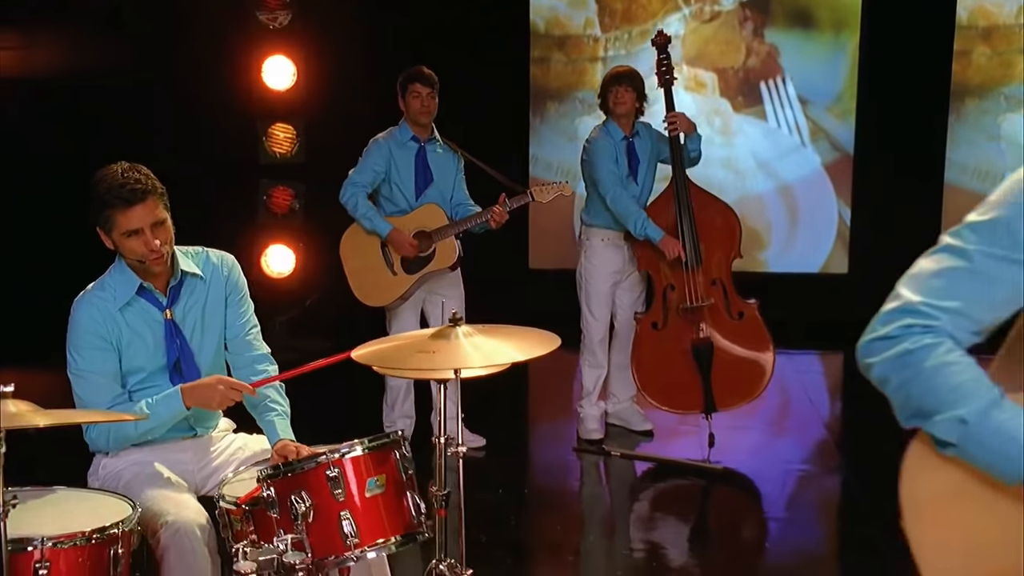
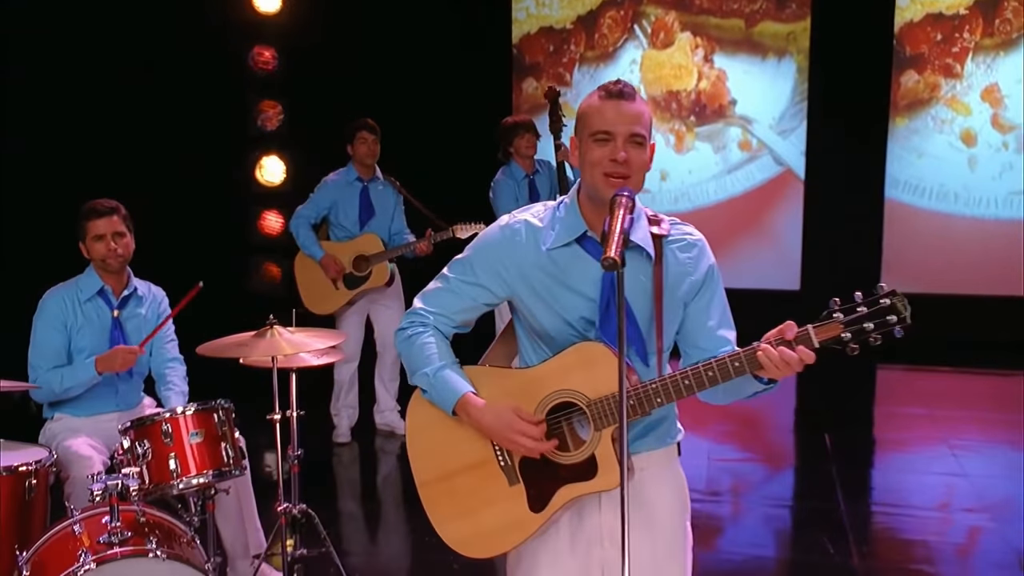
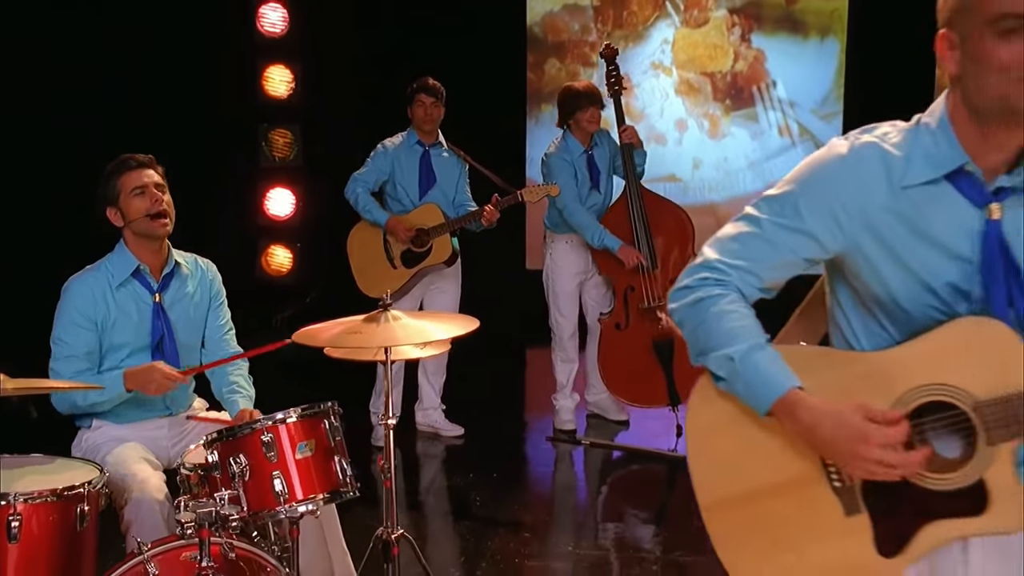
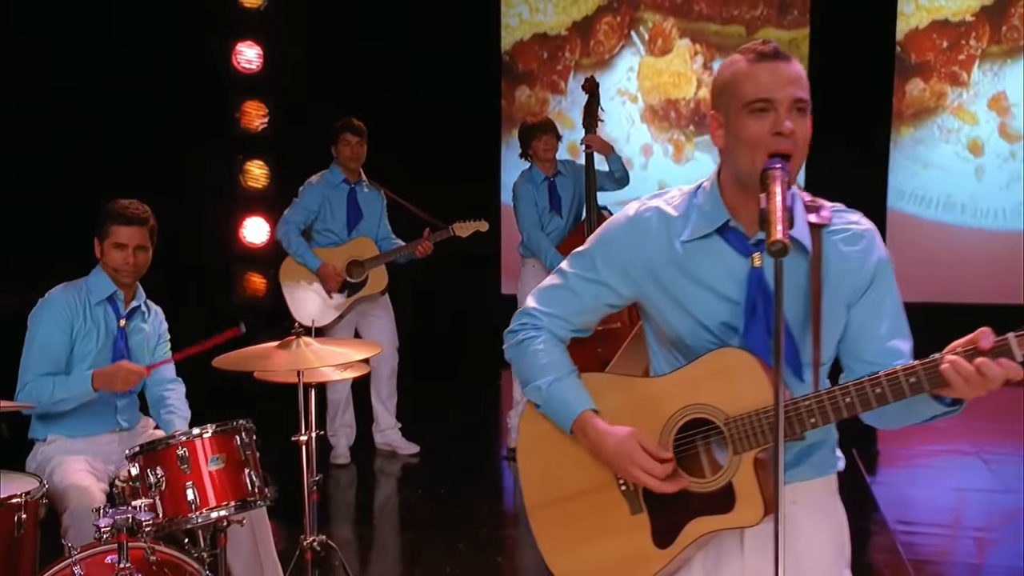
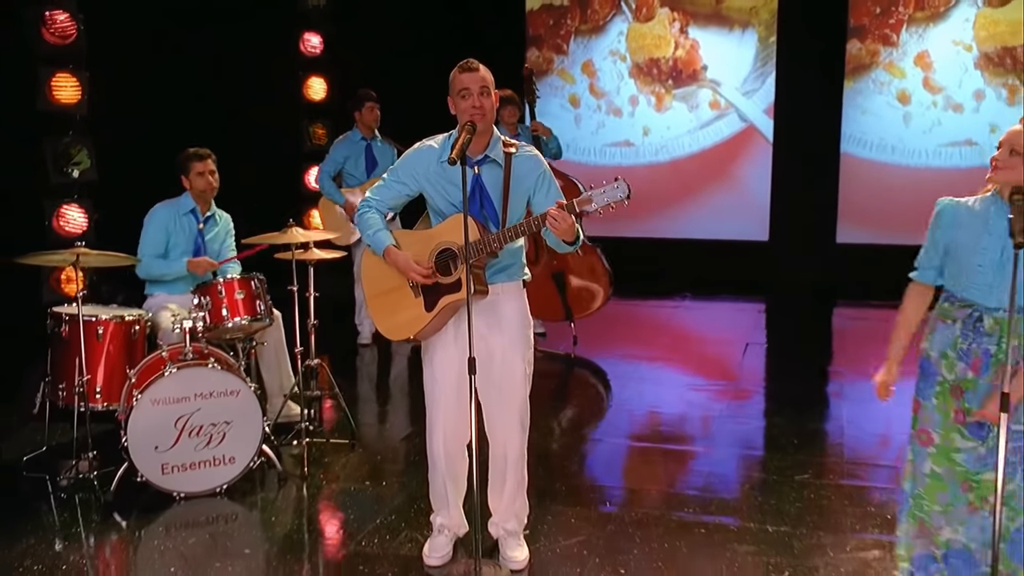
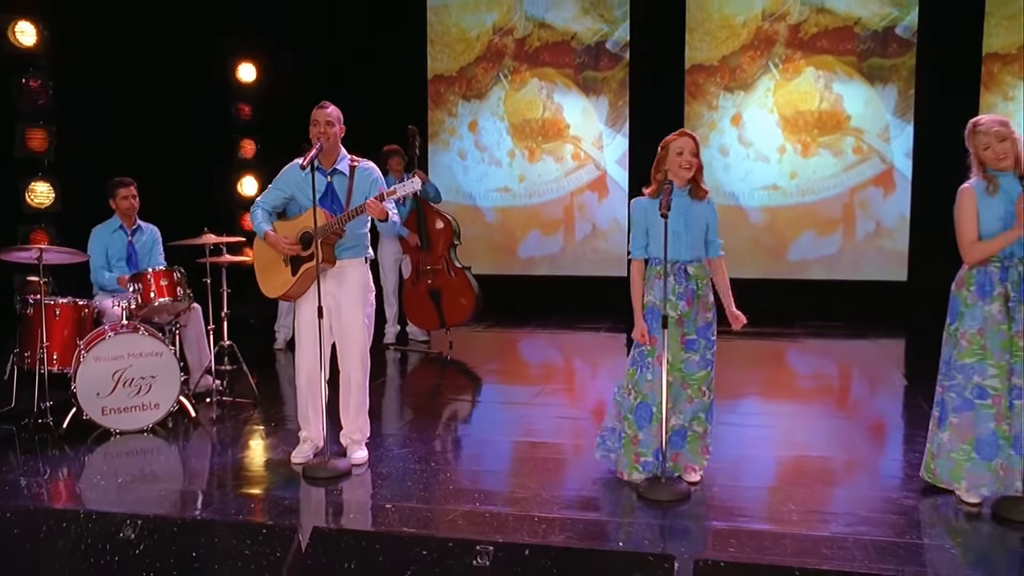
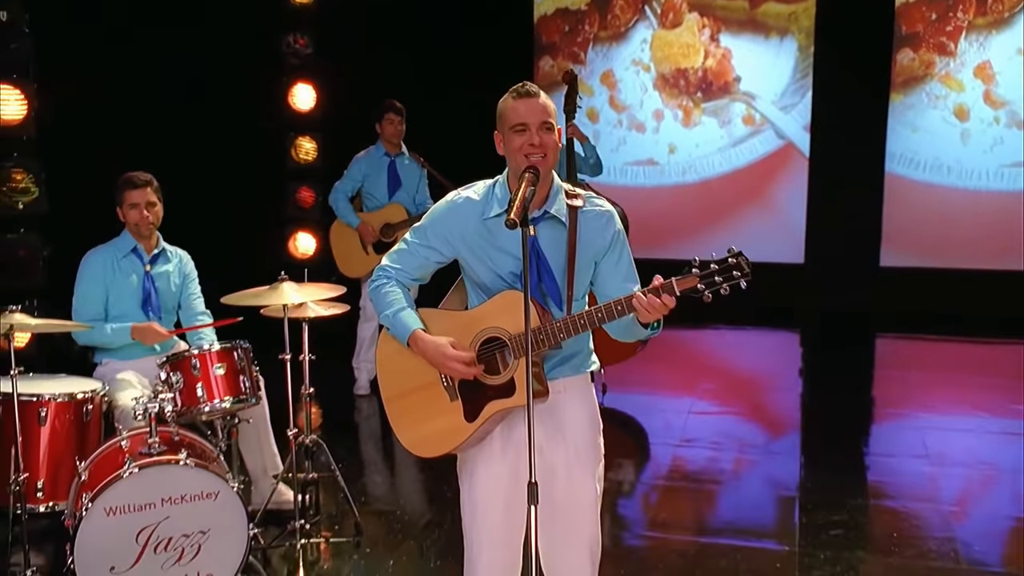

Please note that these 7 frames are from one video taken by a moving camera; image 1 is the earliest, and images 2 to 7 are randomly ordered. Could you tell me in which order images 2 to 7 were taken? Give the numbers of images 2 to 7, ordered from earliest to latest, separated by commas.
3, 4, 2, 7, 5, 6
